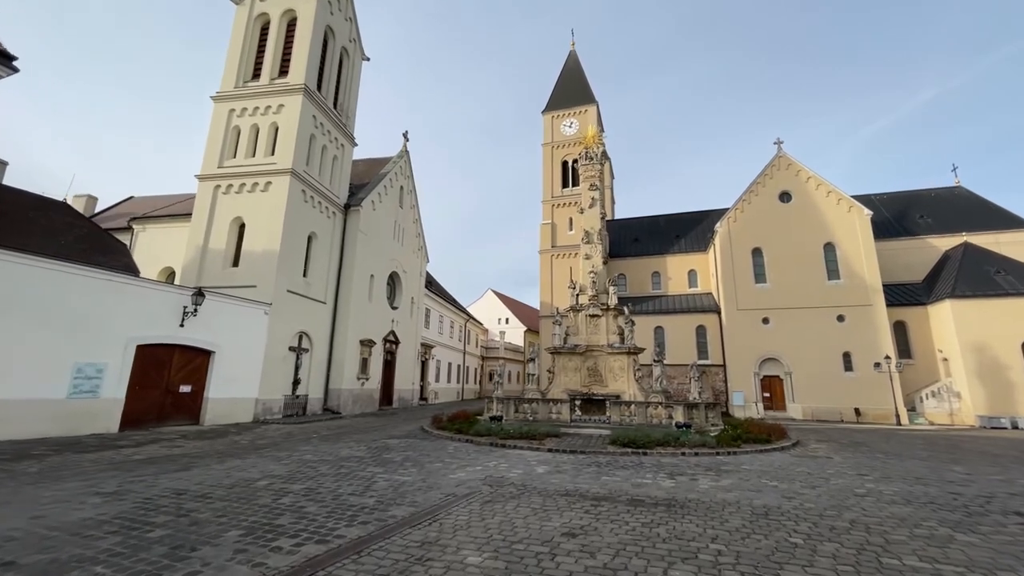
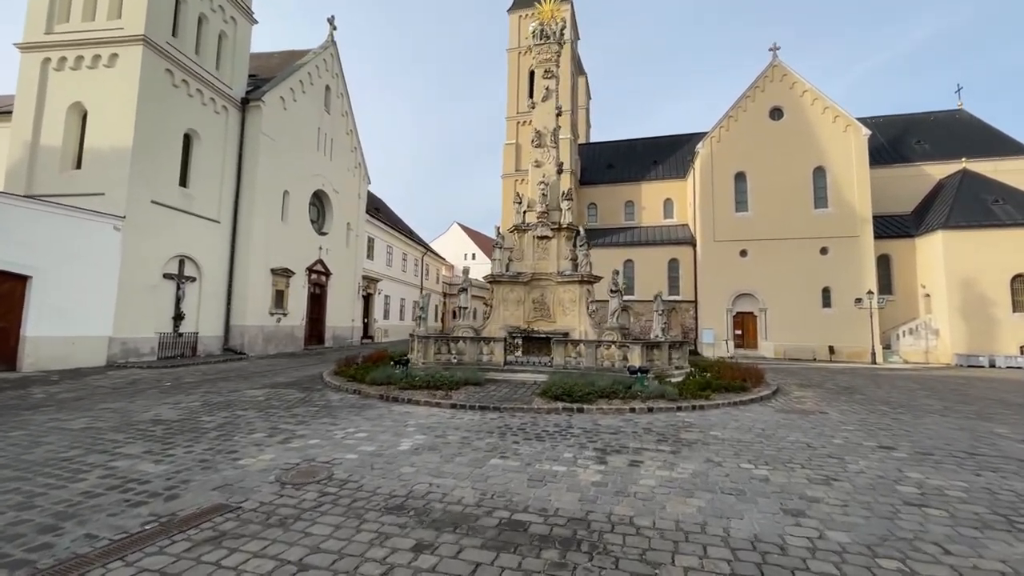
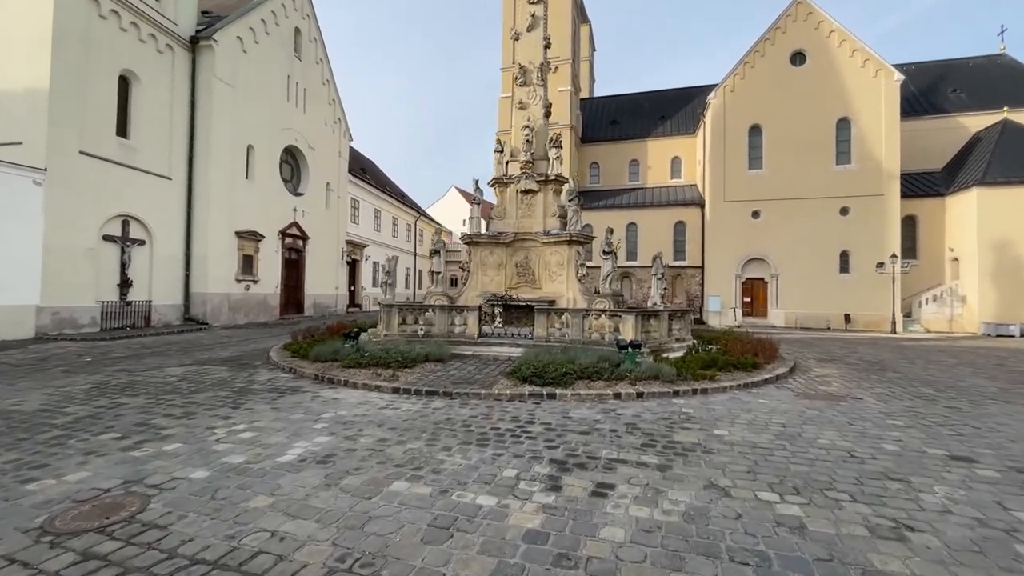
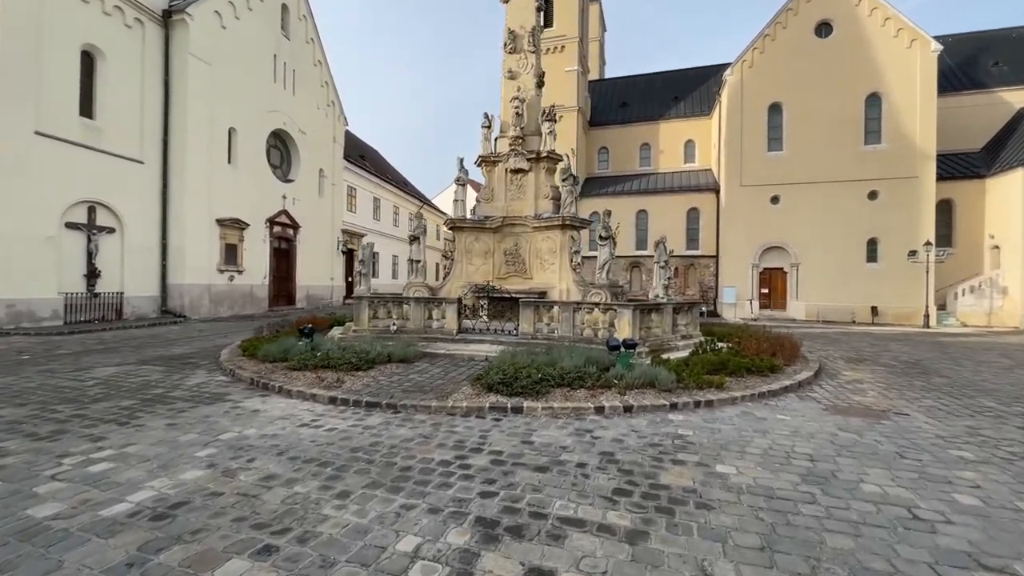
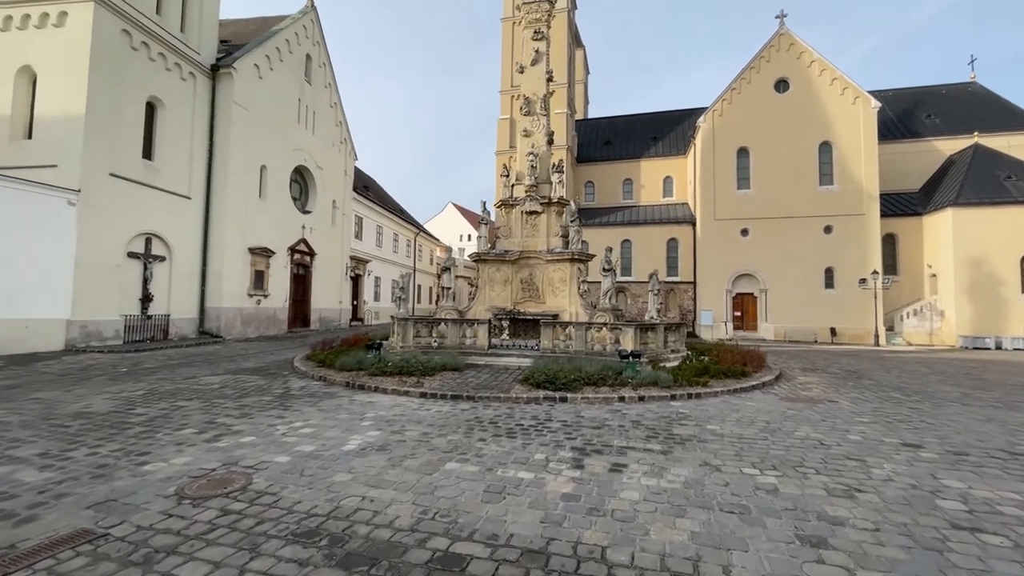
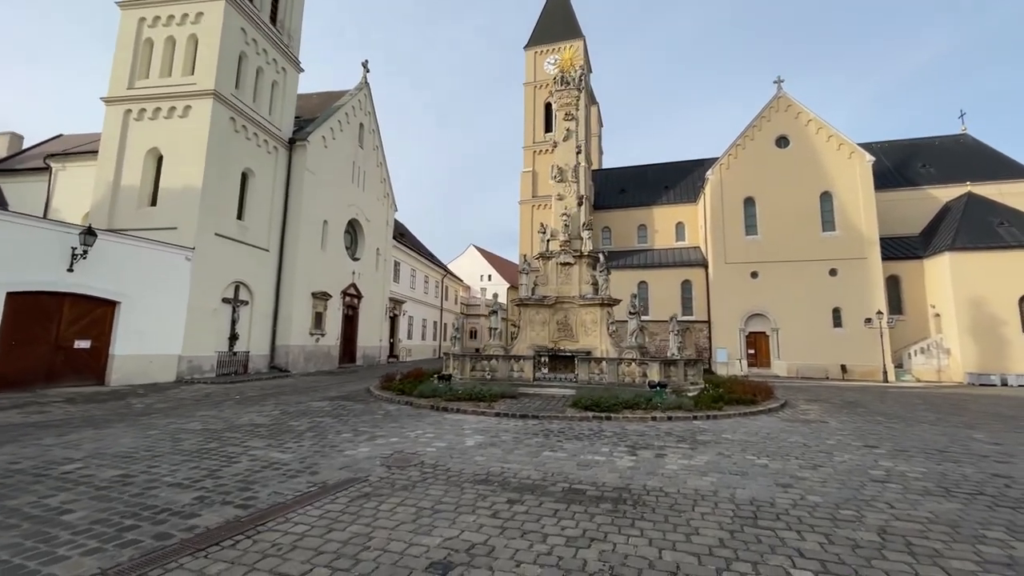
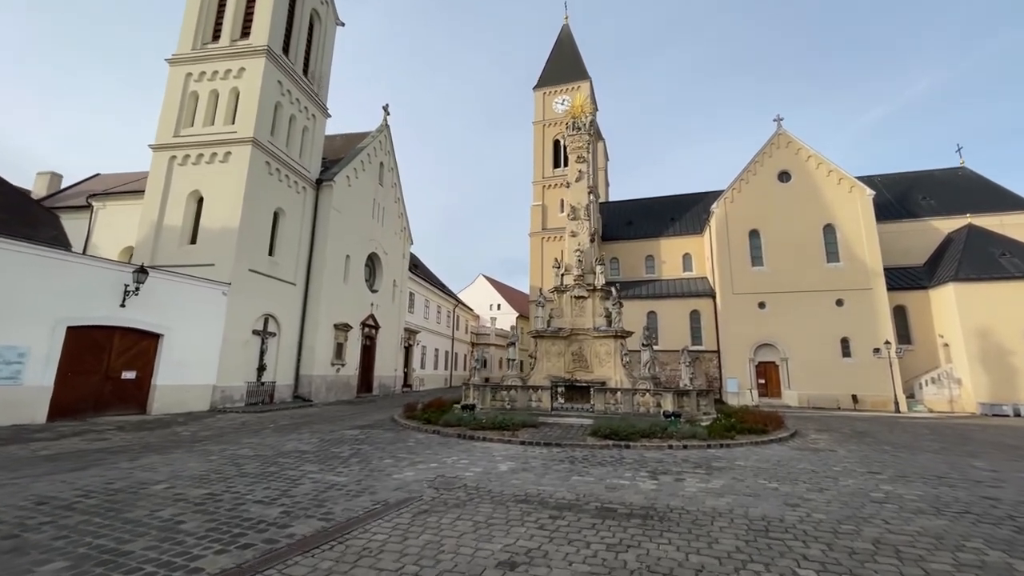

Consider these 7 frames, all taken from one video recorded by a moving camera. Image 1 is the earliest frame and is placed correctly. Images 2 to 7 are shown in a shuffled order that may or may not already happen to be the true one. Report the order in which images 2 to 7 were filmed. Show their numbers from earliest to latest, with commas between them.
7, 6, 2, 5, 3, 4
